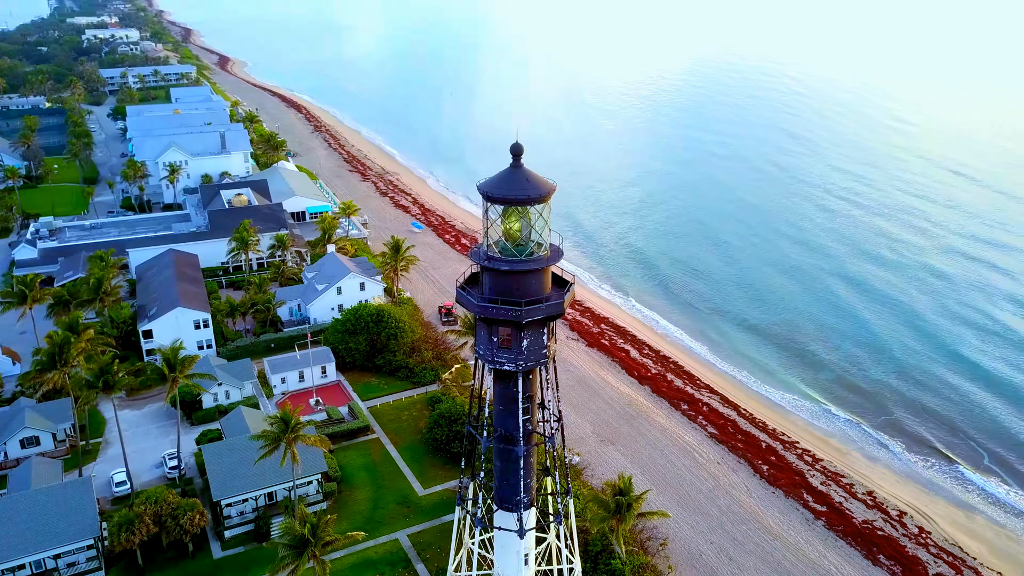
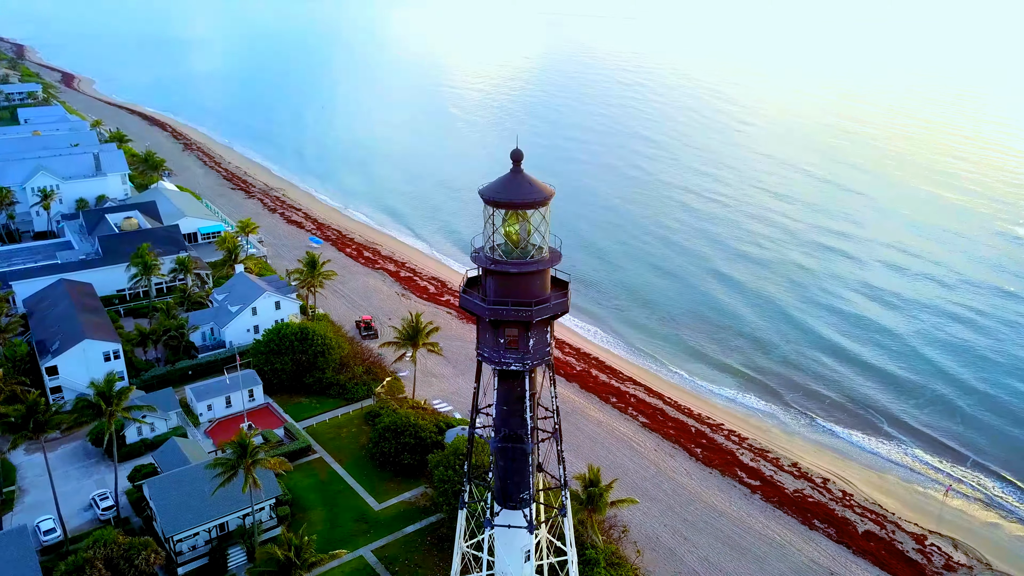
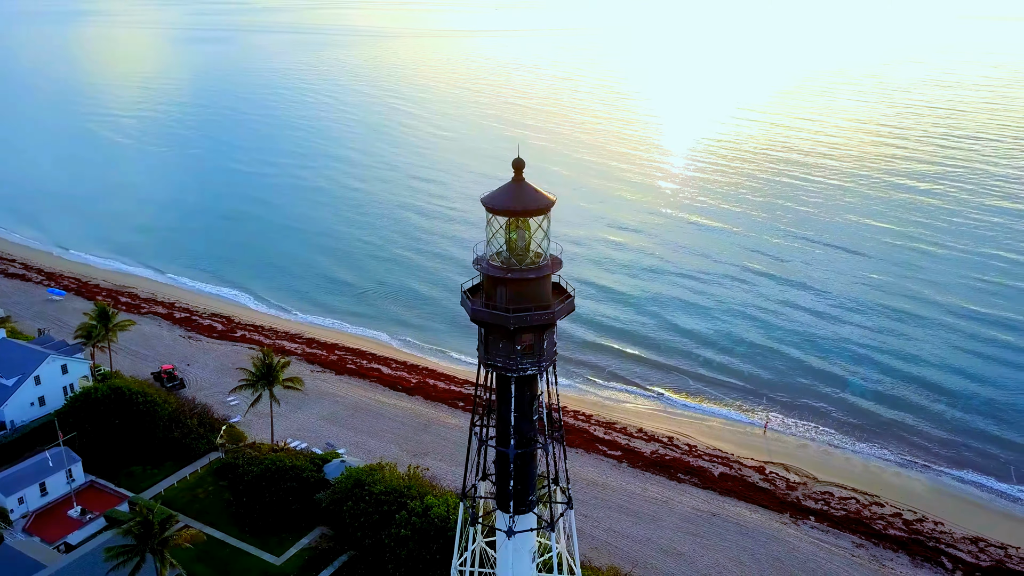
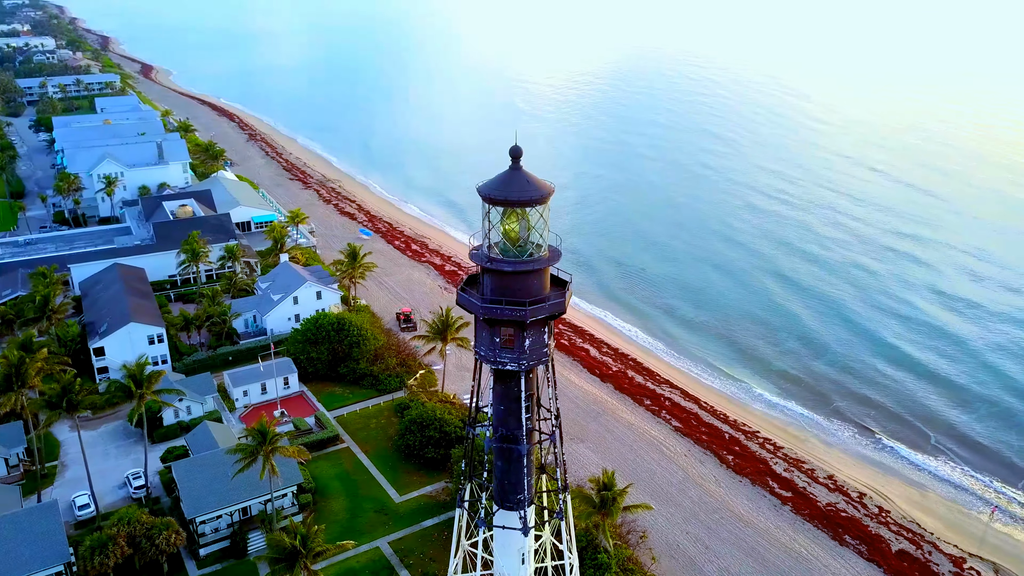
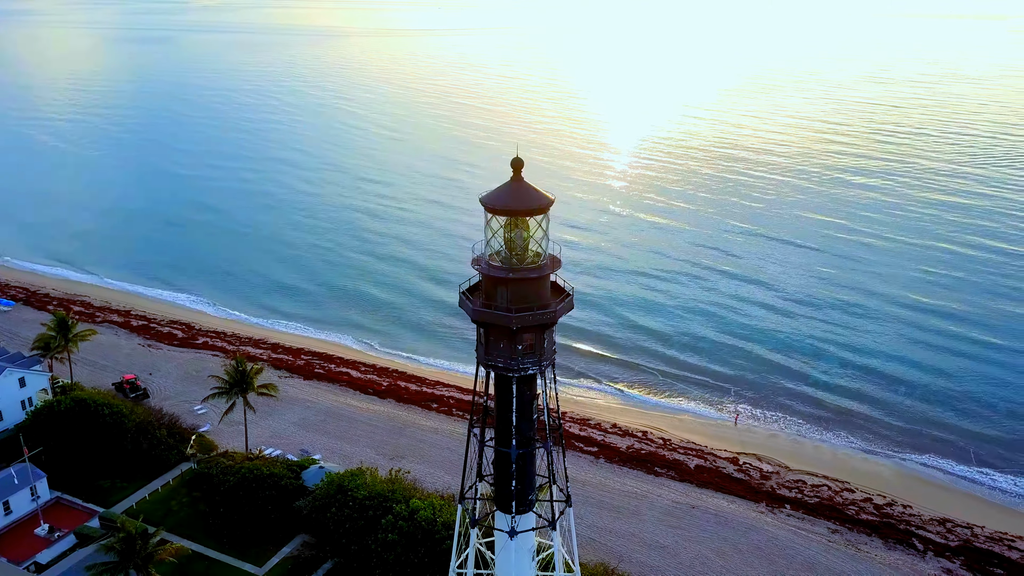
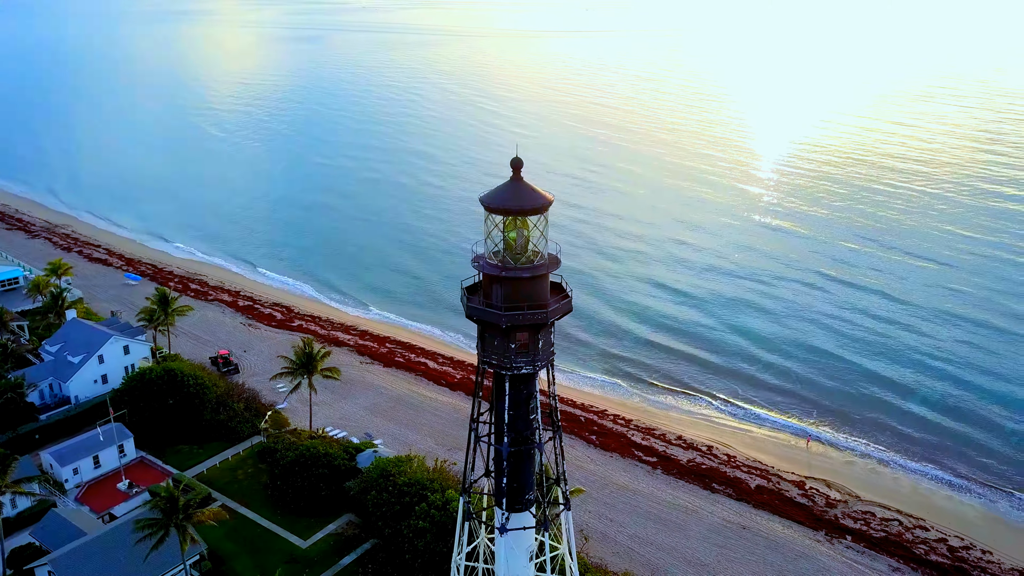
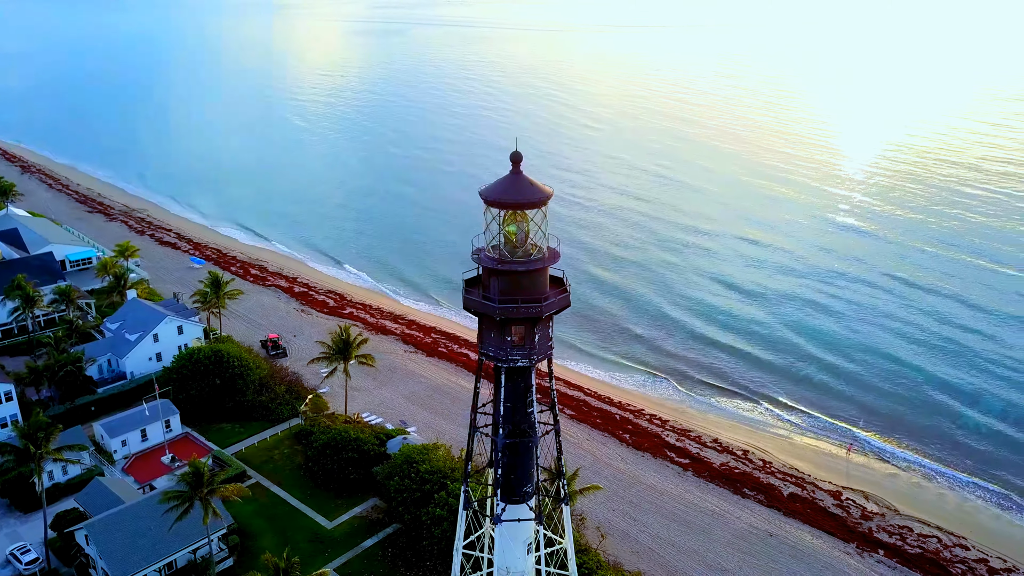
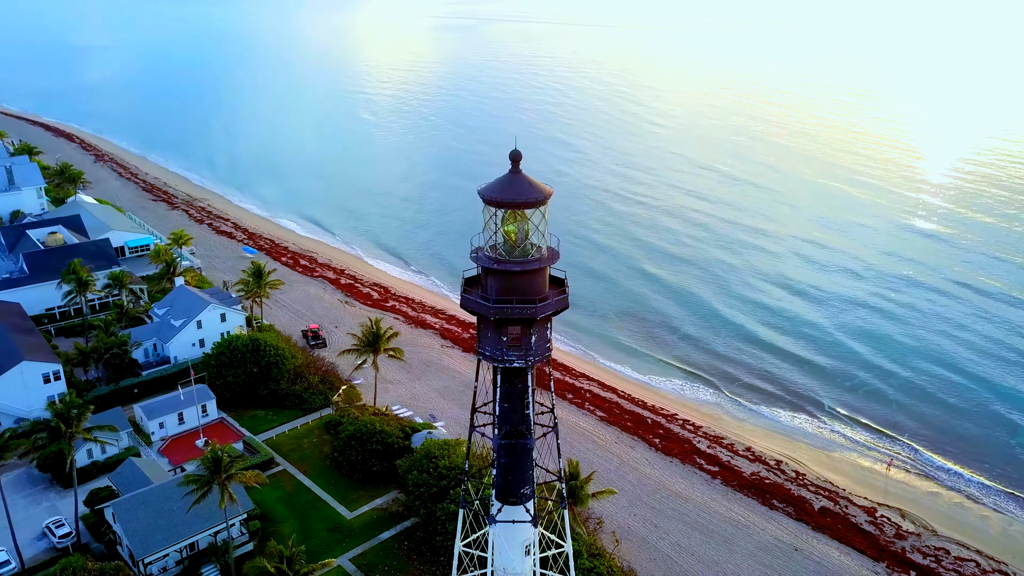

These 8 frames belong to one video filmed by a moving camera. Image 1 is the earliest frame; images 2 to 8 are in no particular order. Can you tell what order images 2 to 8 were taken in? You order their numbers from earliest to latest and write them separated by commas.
4, 2, 8, 7, 6, 3, 5
